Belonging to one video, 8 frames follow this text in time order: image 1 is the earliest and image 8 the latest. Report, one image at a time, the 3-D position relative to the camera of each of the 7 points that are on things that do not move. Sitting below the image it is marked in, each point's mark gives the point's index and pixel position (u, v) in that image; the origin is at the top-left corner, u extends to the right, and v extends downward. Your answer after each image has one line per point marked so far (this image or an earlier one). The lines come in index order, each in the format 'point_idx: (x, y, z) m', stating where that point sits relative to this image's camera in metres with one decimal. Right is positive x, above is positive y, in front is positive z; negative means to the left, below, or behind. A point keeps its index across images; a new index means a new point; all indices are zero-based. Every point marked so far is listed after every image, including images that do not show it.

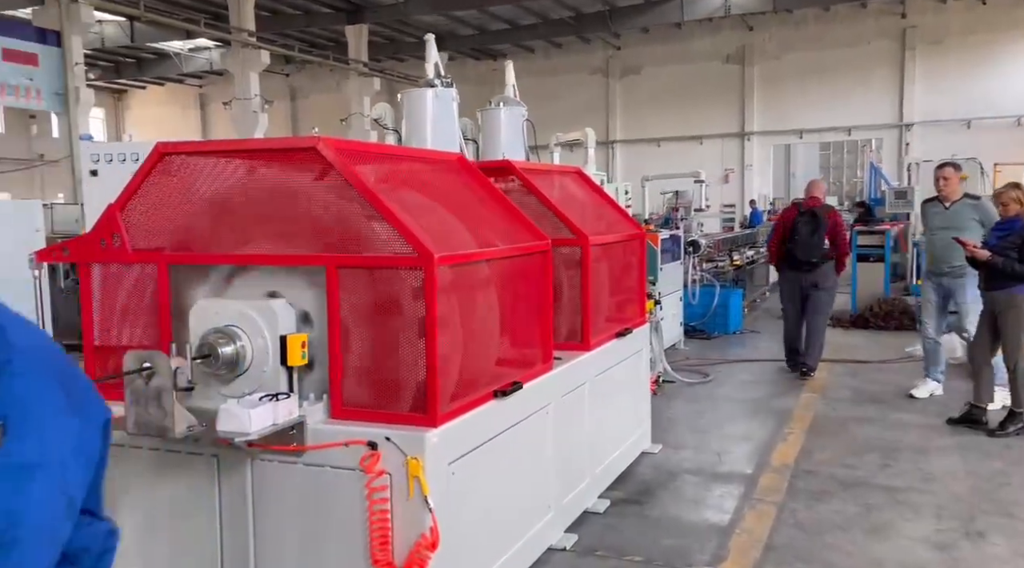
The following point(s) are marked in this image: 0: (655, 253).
0: (+1.0, +0.2, +5.7) m
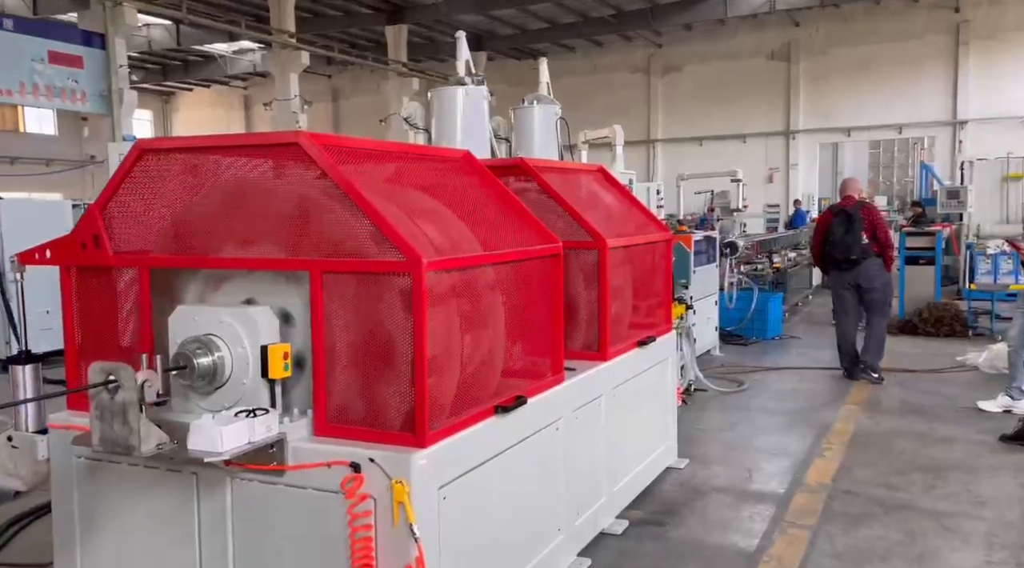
0: (+1.2, +0.2, +5.5) m
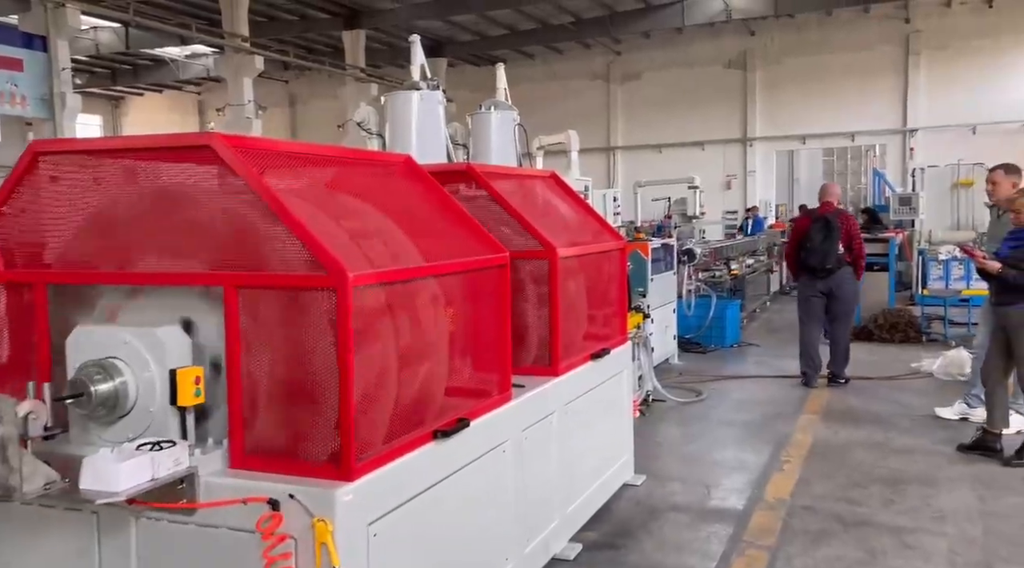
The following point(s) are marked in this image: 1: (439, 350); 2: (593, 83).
0: (+0.9, +0.1, +5.4) m
1: (-0.2, -0.2, +2.1) m
2: (+1.5, +3.6, +14.9) m
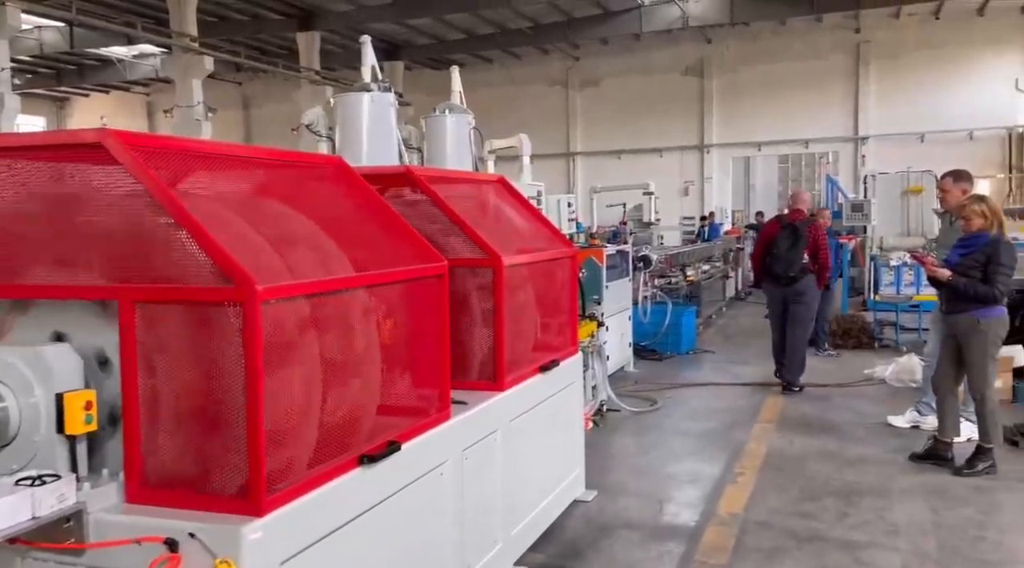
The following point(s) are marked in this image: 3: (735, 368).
0: (+0.6, +0.1, +5.3) m
1: (-0.3, -0.2, +2.0) m
2: (+0.7, +3.5, +14.8) m
3: (+1.7, -0.6, +6.4) m
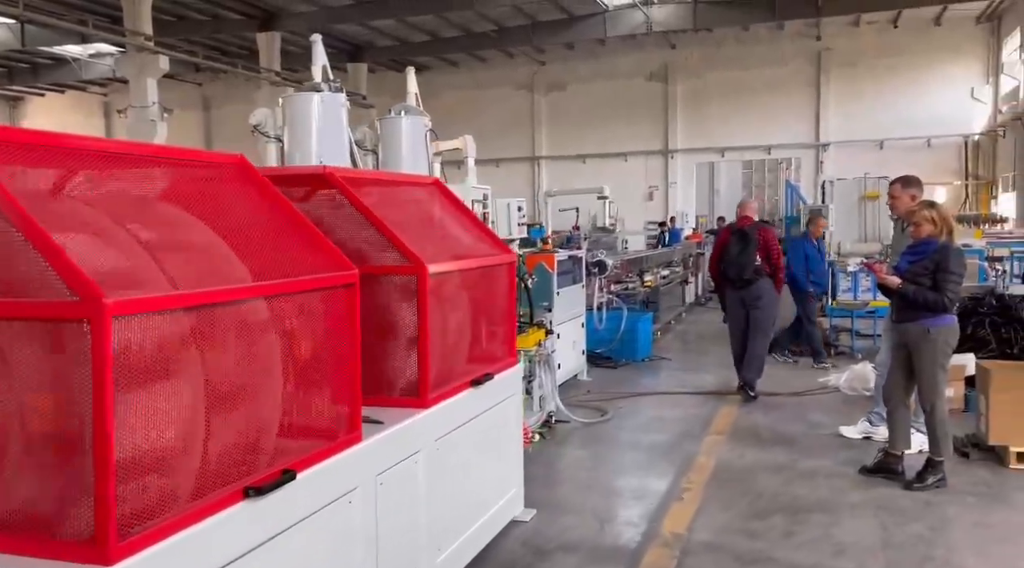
0: (+0.2, 0.0, +5.2) m
1: (-0.5, -0.2, +1.8) m
2: (+0.1, +3.4, +14.7) m
3: (+1.4, -0.7, +6.3) m
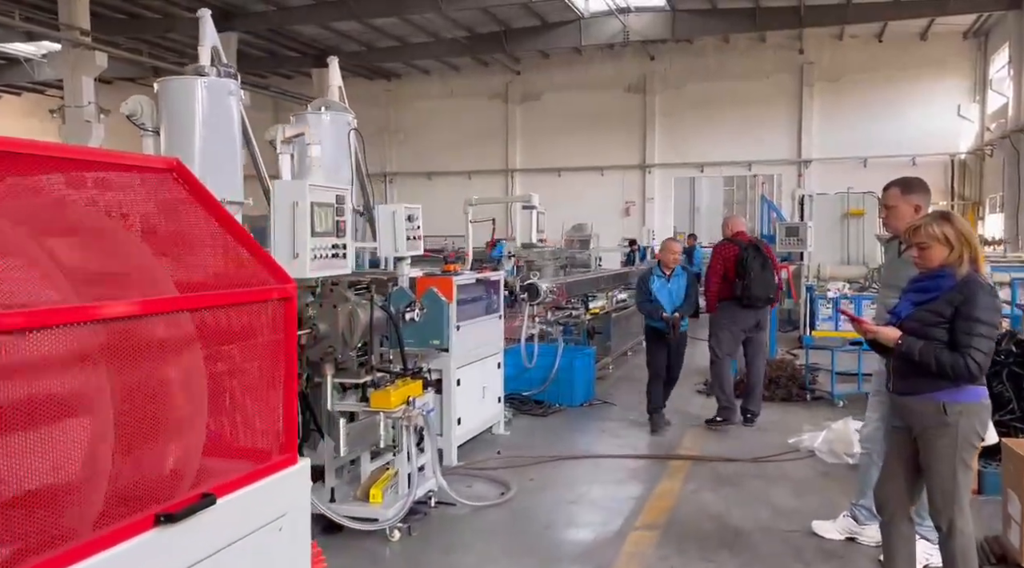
0: (-0.3, -0.1, +4.0) m
1: (-1.0, -0.3, +0.6) m
2: (-0.6, +3.1, +13.6) m
3: (+0.8, -0.9, +5.1) m
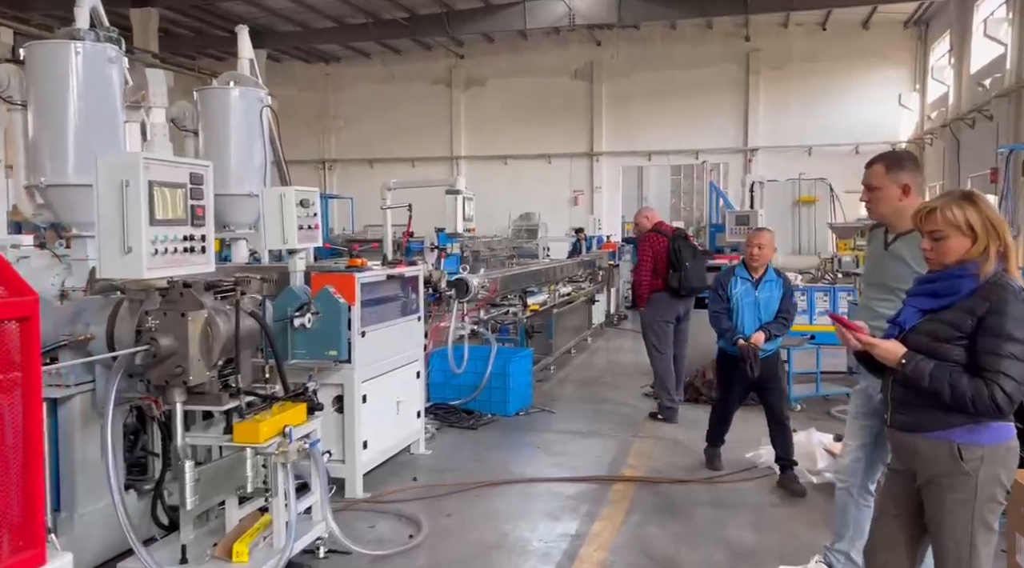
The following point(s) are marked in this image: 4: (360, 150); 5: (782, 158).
0: (-0.7, -0.1, +3.3) m
1: (-1.2, -0.3, -0.1) m
2: (-1.6, +3.2, +12.8) m
3: (+0.3, -0.9, +4.5) m
4: (-2.4, +2.2, +13.3) m
5: (+3.7, +1.8, +11.2) m
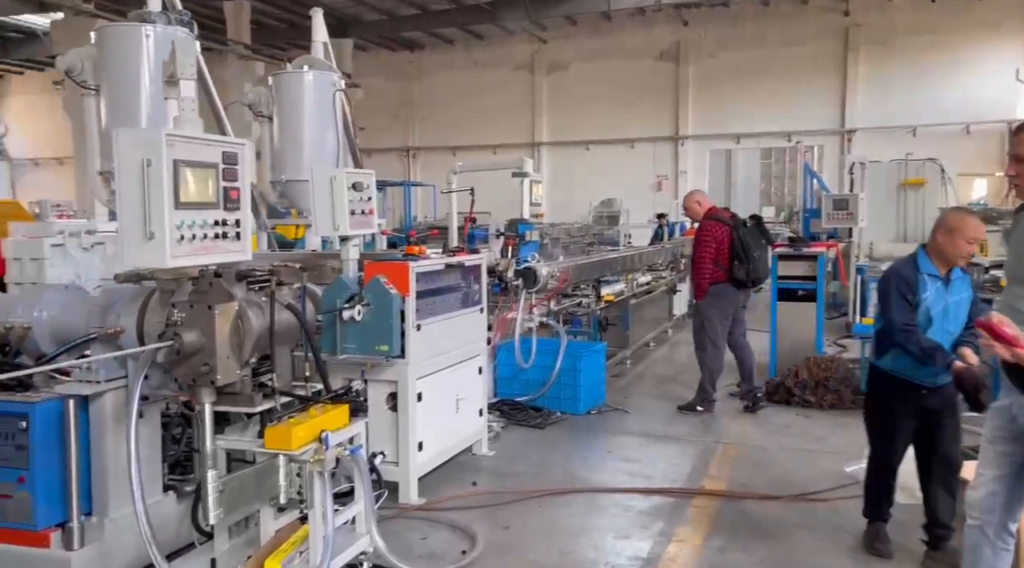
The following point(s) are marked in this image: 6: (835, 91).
0: (-0.4, -0.1, +3.1) m
1: (-1.3, -0.4, -0.3) m
2: (-0.4, +3.4, +12.5) m
3: (+0.7, -0.8, +4.2) m
4: (-1.2, +2.4, +13.1) m
5: (+4.7, +2.0, +10.5) m
6: (+4.1, +2.7, +10.6) m
